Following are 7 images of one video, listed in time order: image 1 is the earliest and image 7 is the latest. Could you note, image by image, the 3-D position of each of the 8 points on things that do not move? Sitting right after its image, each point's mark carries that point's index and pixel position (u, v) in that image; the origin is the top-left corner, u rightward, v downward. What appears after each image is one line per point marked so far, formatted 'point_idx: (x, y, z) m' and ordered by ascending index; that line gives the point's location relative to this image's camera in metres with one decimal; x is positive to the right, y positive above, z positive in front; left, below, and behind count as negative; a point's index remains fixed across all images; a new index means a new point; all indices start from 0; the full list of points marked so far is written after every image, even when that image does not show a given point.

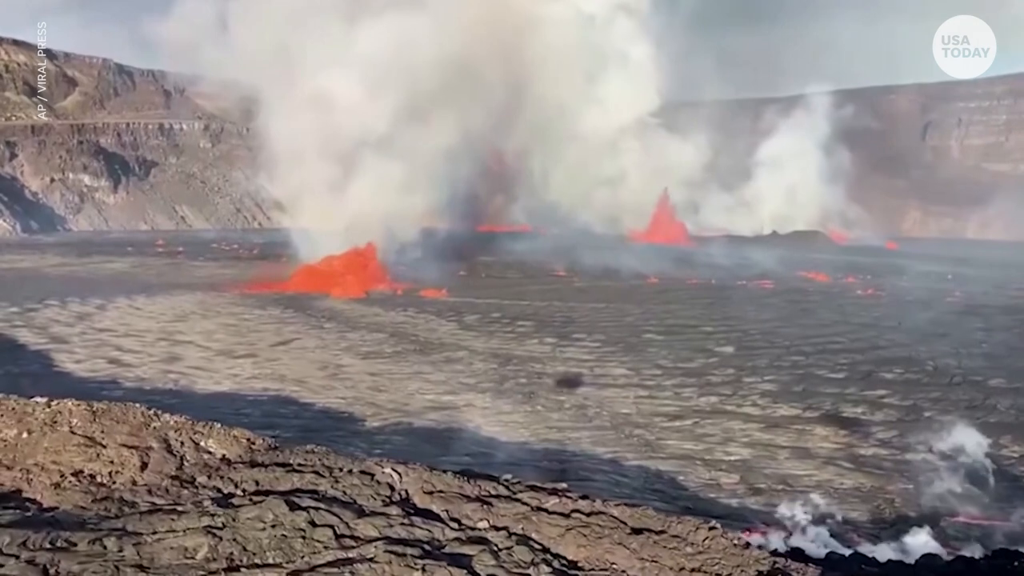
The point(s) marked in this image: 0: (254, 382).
0: (-5.2, -1.9, +19.2) m
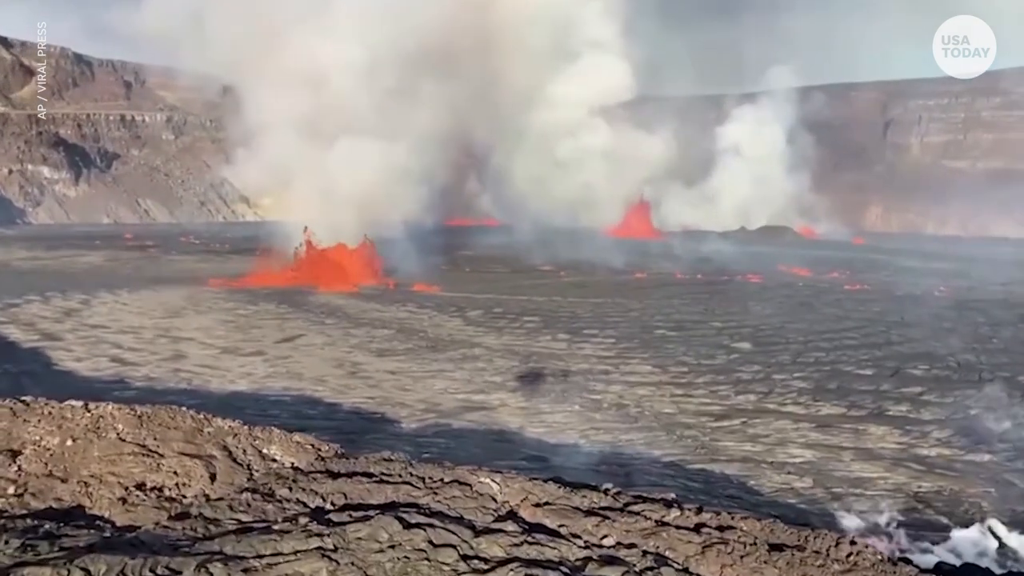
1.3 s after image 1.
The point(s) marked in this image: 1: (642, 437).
0: (-4.6, -1.8, +18.3) m
1: (+2.0, -2.3, +14.3) m
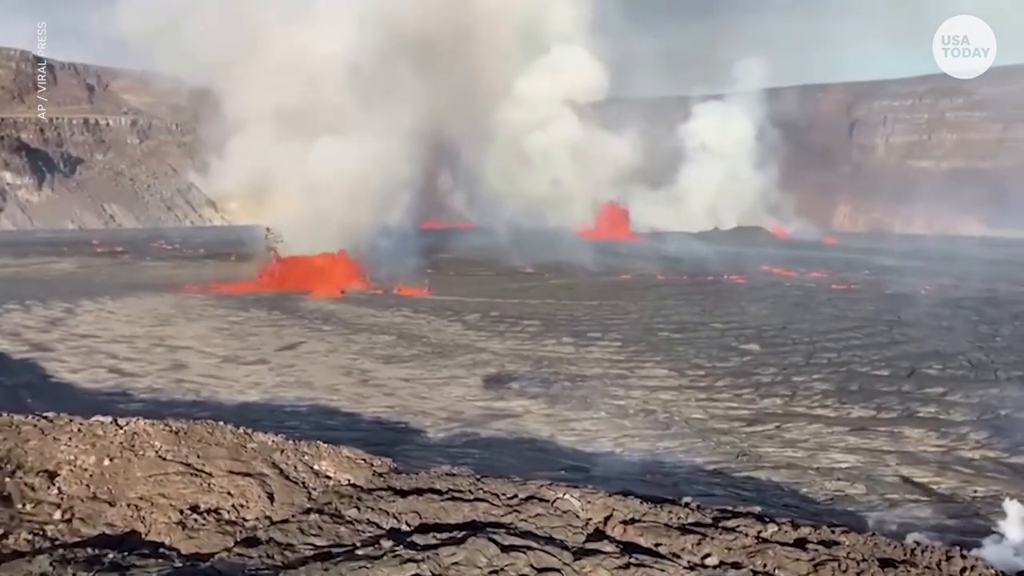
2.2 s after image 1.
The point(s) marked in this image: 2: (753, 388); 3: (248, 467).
0: (-4.3, -1.9, +17.7) m
1: (+2.5, -2.3, +13.9) m
2: (+4.7, -1.9, +18.2) m
3: (-2.5, -1.7, +9.0) m
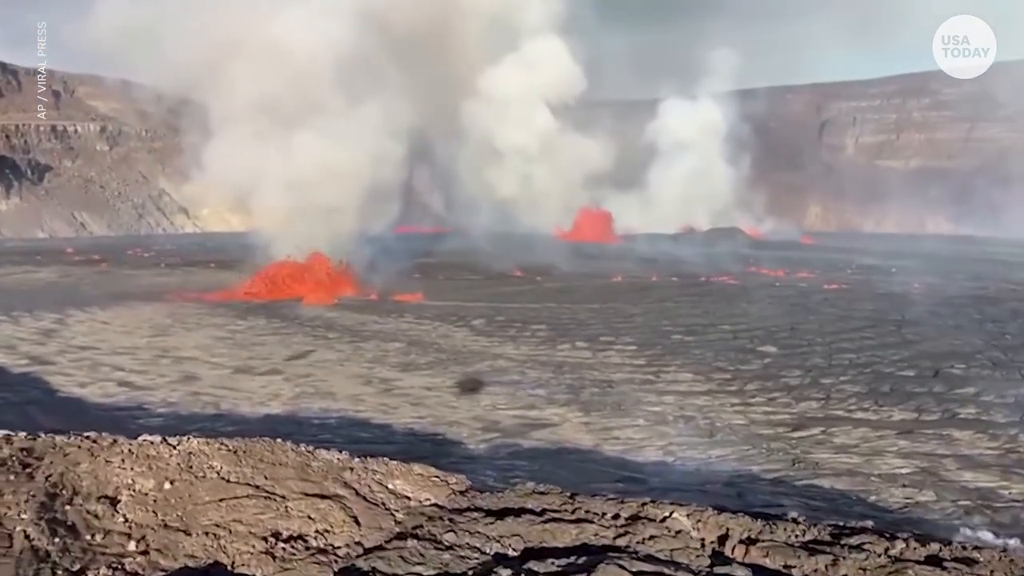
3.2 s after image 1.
0: (-3.7, -2.0, +17.1) m
1: (+3.1, -2.3, +13.5) m
2: (+5.2, -2.0, +17.9) m
3: (-1.7, -1.8, +8.5) m
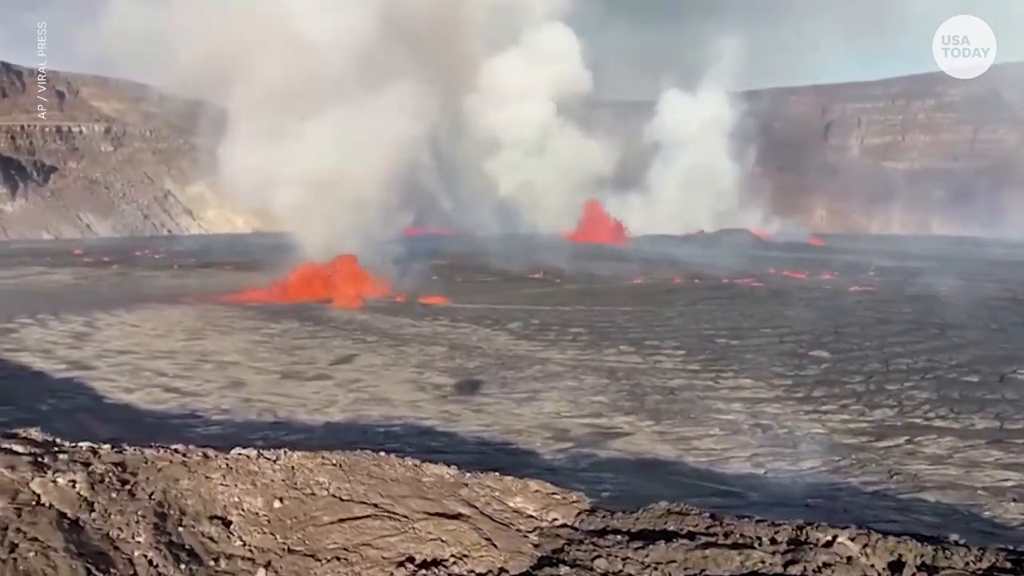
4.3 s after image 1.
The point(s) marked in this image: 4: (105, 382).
0: (-2.6, -2.1, +16.6) m
1: (+4.2, -2.4, +13.0) m
2: (+6.3, -2.0, +17.4) m
3: (-0.6, -1.8, +8.0) m
4: (-8.3, -1.9, +19.2) m
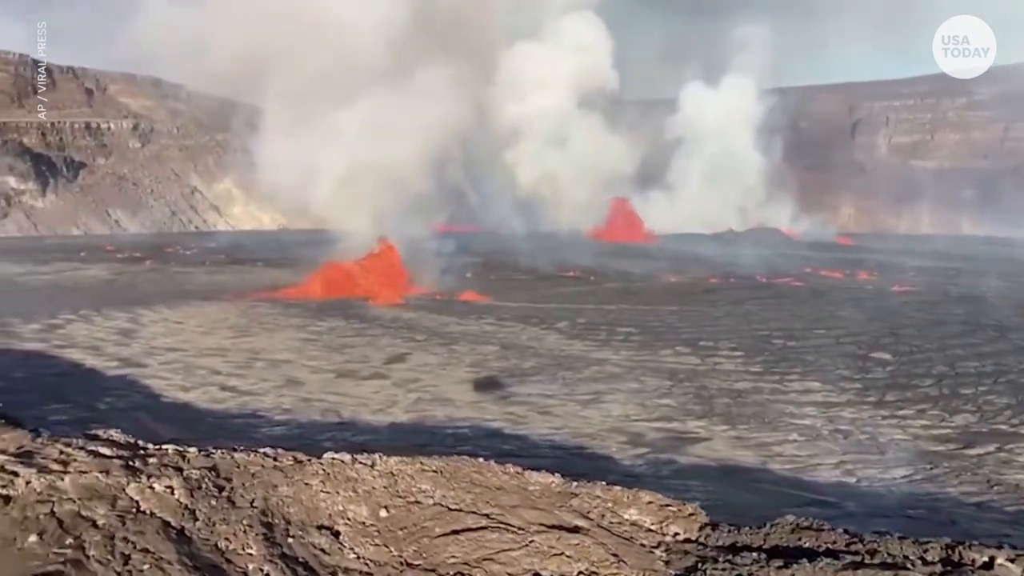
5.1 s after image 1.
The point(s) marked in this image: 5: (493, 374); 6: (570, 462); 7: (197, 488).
0: (-1.5, -2.1, +16.3) m
1: (+5.3, -2.4, +12.5) m
2: (+7.4, -2.0, +16.8) m
3: (+0.4, -1.8, +7.6) m
4: (-7.1, -1.8, +19.0) m
5: (-0.4, -1.8, +19.7) m
6: (+0.8, -2.4, +13.0) m
7: (-2.6, -1.6, +7.8) m
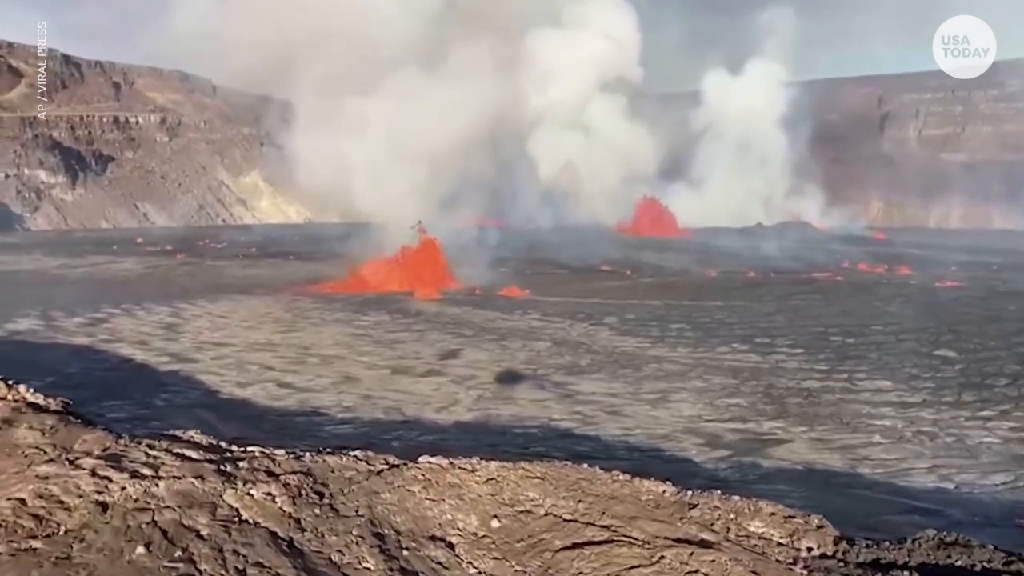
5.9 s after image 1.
0: (-0.4, -2.0, +15.9) m
1: (+6.3, -2.4, +11.9) m
2: (+8.6, -2.0, +16.2) m
3: (+1.3, -1.8, +7.1) m
4: (-5.9, -1.7, +18.7) m
5: (+0.7, -1.7, +19.3) m
6: (+1.8, -2.3, +12.5) m
7: (-1.7, -1.6, +7.4) m
